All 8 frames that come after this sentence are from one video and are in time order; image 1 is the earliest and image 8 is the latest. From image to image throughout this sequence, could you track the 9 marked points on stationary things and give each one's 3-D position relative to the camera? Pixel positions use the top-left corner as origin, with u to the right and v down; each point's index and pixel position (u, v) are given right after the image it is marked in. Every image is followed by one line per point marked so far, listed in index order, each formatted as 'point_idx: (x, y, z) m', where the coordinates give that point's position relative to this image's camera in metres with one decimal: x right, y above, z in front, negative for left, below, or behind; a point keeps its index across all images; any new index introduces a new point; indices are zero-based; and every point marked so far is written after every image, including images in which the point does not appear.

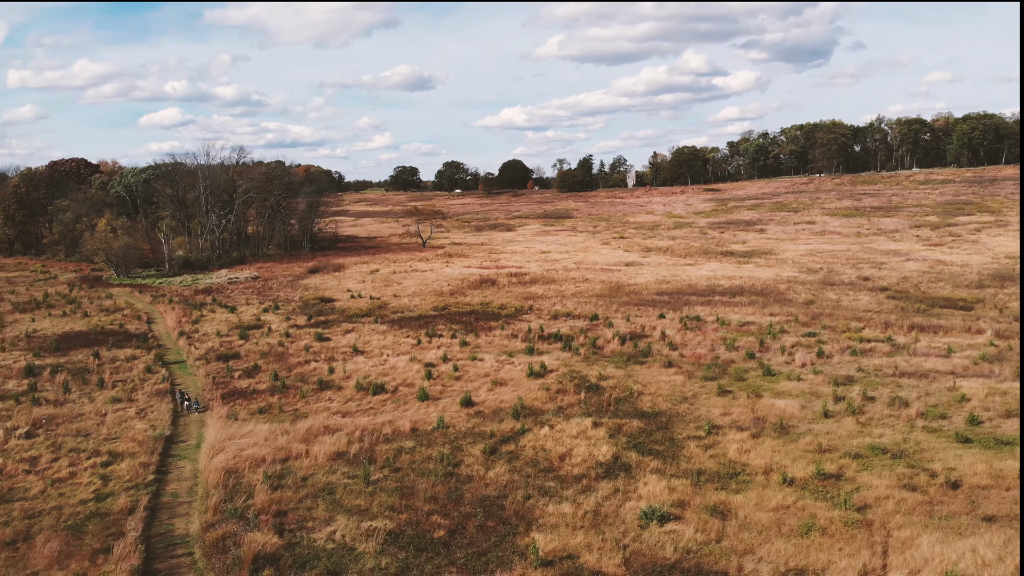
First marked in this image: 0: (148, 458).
0: (-6.0, -2.8, +14.3) m
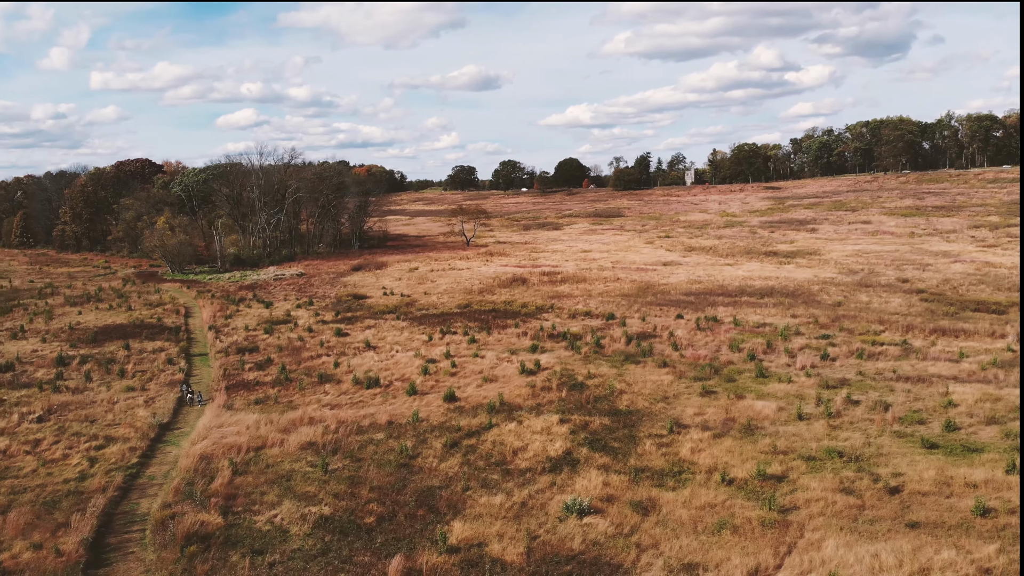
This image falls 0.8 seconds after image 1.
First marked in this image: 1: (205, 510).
0: (-6.6, -2.7, +15.3) m
1: (-4.1, -3.0, +11.6) m
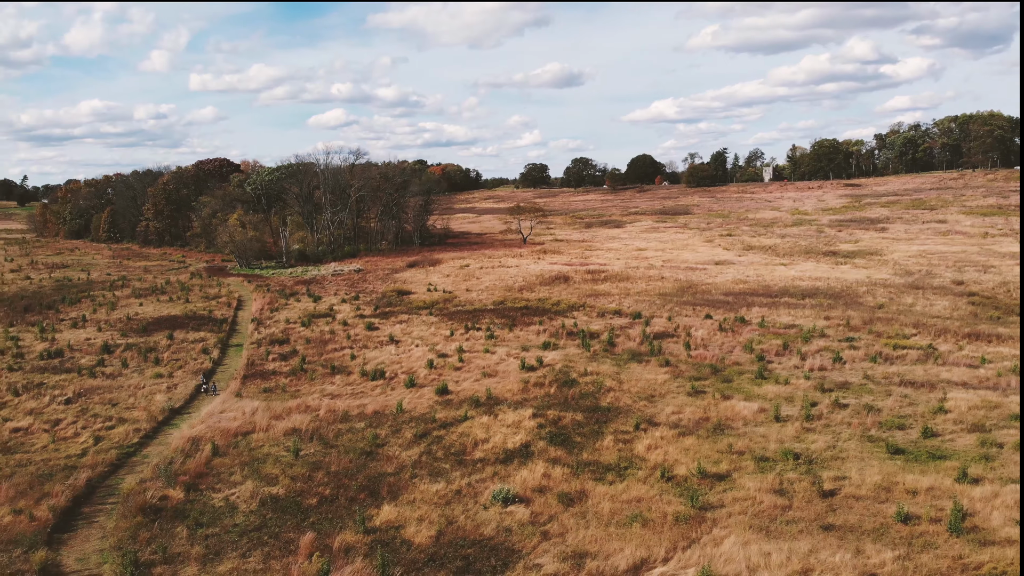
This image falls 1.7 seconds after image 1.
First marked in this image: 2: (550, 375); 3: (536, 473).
0: (-7.1, -2.6, +16.7) m
1: (-5.0, -2.9, +12.7) m
2: (+0.9, -2.0, +19.9) m
3: (+0.4, -2.8, +13.0) m
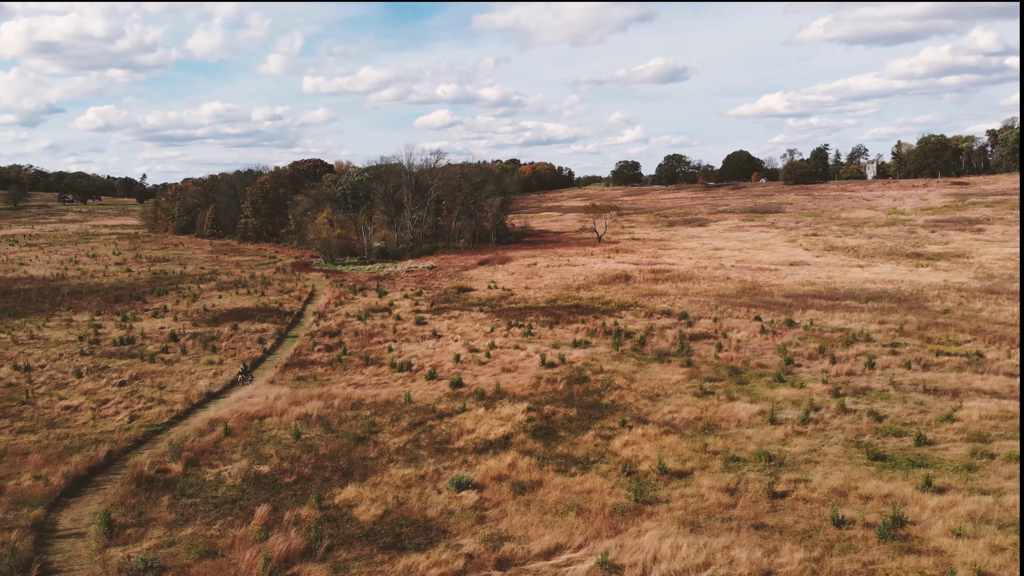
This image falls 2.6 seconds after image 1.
0: (-7.0, -2.5, +18.3) m
1: (-5.5, -2.8, +14.1) m
2: (+1.3, -2.0, +20.5) m
3: (-0.1, -2.8, +13.7) m
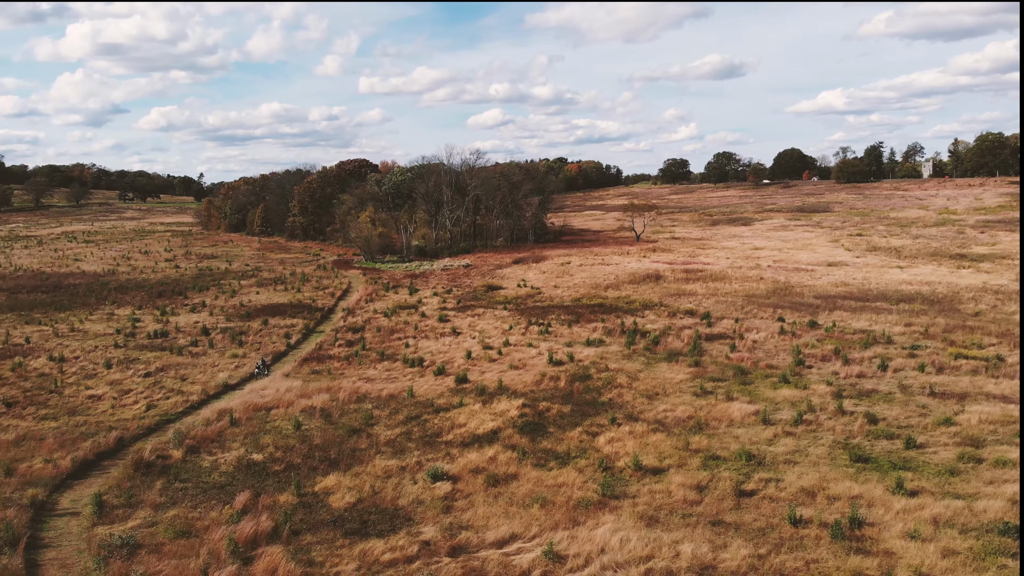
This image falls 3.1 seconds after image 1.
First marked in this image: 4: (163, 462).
0: (-7.0, -2.4, +19.2) m
1: (-5.8, -2.8, +14.9) m
2: (+1.4, -2.0, +20.8) m
3: (-0.4, -2.8, +14.1) m
4: (-5.7, -2.8, +14.1) m
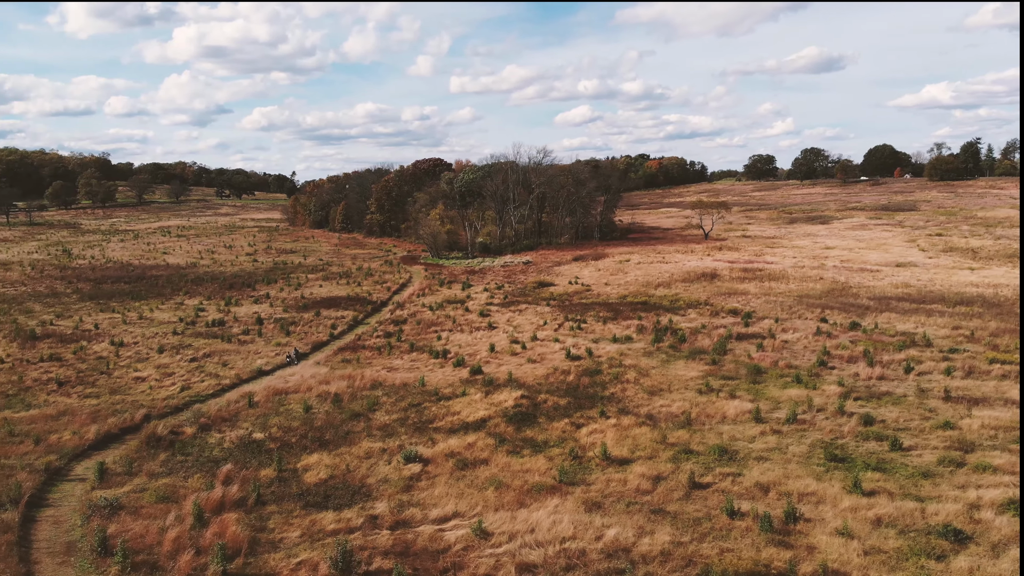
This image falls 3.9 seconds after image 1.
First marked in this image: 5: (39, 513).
0: (-6.8, -2.2, +20.7) m
1: (-6.0, -2.6, +16.2) m
2: (+1.8, -1.9, +21.4) m
3: (-0.8, -2.7, +14.9) m
4: (-6.1, -2.7, +15.5) m
5: (-6.3, -3.0, +11.4) m
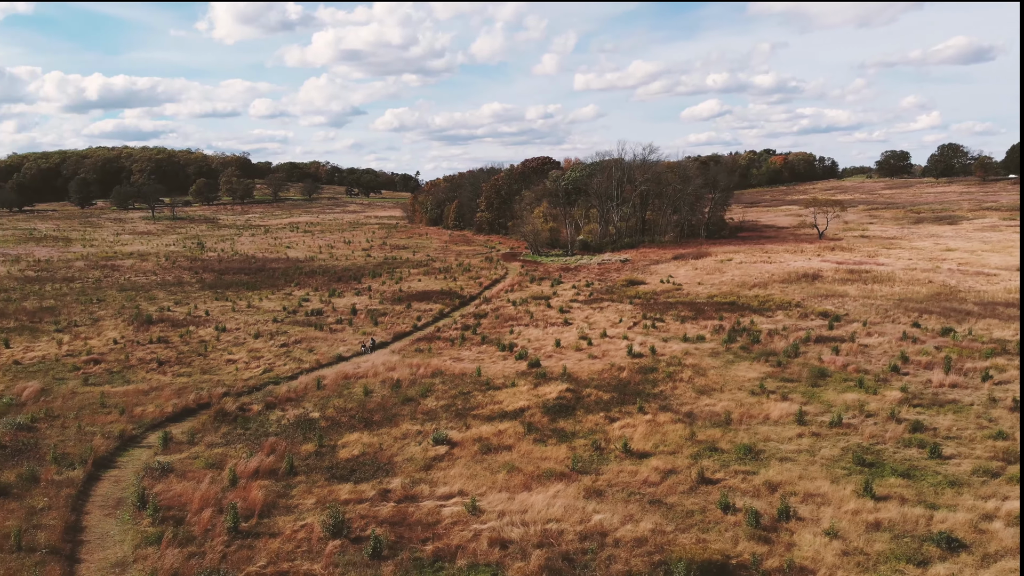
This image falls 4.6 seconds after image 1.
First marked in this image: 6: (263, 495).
0: (-5.3, -2.0, +22.3) m
1: (-5.2, -2.4, +17.8) m
2: (+3.3, -1.9, +21.6) m
3: (-0.3, -2.6, +15.7) m
4: (-5.4, -2.5, +17.0) m
5: (-6.2, -2.8, +13.1) m
6: (-3.4, -2.8, +11.8) m
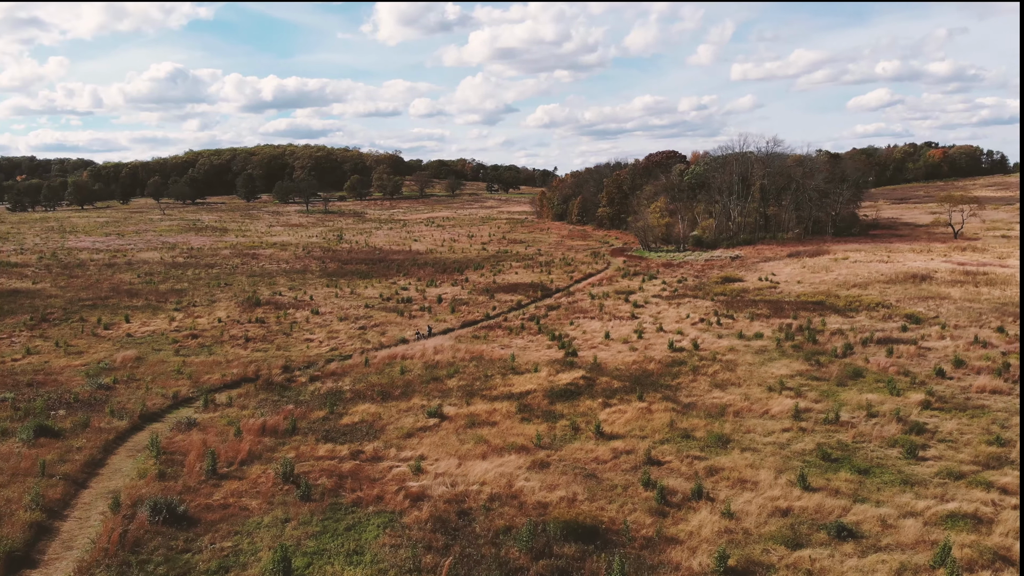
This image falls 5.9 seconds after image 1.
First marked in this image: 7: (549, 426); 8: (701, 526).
0: (-4.0, -1.7, +24.6) m
1: (-4.8, -2.1, +20.2) m
2: (+4.3, -1.7, +22.3) m
3: (-0.4, -2.4, +17.1) m
4: (-5.1, -2.2, +19.5) m
5: (-6.7, -2.5, +15.7) m
6: (-4.2, -2.6, +14.0) m
7: (+0.7, -2.6, +16.0) m
8: (+2.5, -3.1, +11.2) m
